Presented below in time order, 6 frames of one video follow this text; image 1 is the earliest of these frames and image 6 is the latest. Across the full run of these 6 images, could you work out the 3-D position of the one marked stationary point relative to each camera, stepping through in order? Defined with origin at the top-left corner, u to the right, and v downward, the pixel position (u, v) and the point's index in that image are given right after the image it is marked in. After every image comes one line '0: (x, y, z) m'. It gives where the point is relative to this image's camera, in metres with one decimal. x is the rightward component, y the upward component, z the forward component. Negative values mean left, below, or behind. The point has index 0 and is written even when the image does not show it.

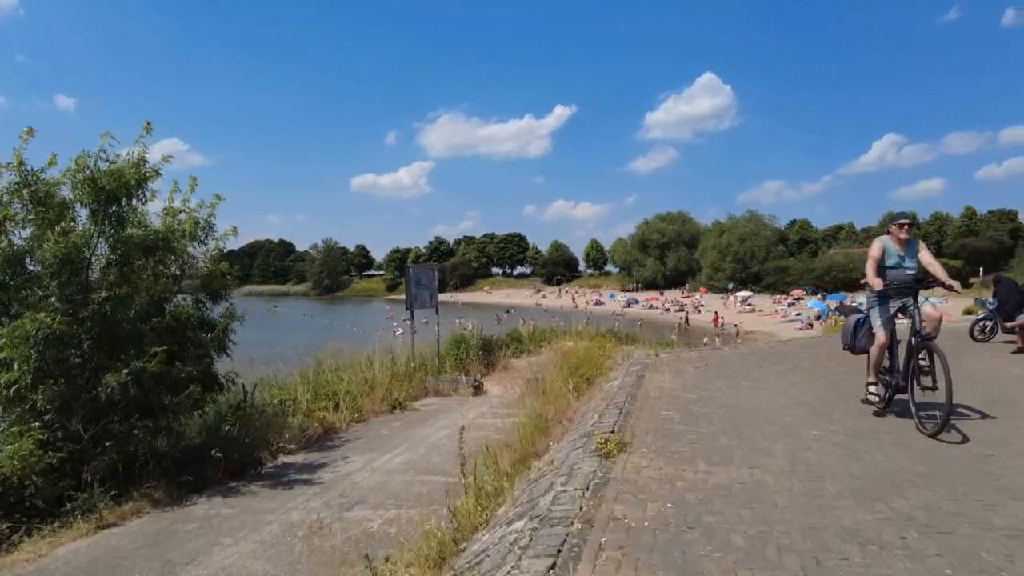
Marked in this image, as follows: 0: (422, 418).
0: (-1.7, -2.6, +12.8) m
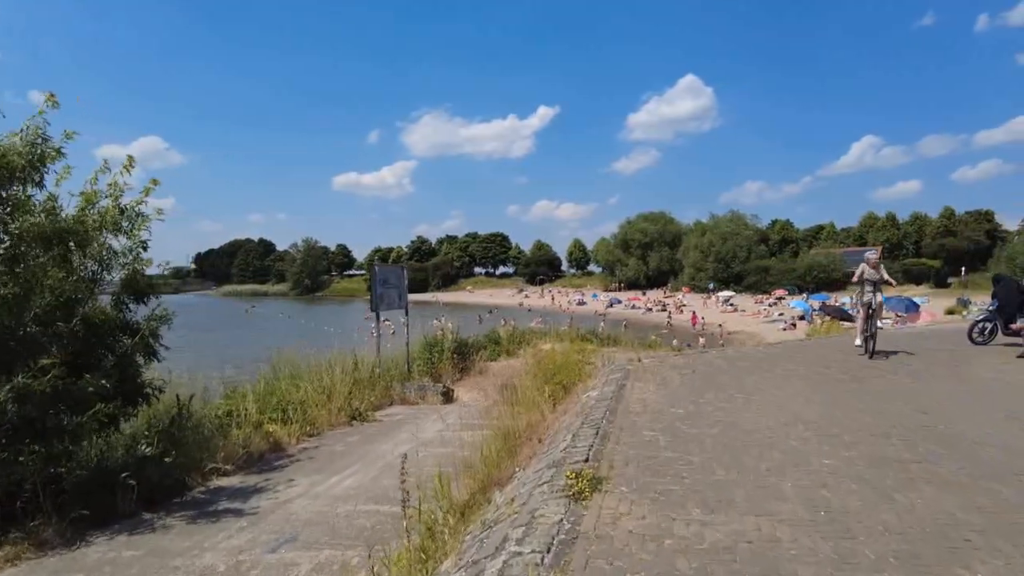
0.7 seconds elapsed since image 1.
0: (-2.3, -2.6, +11.7) m
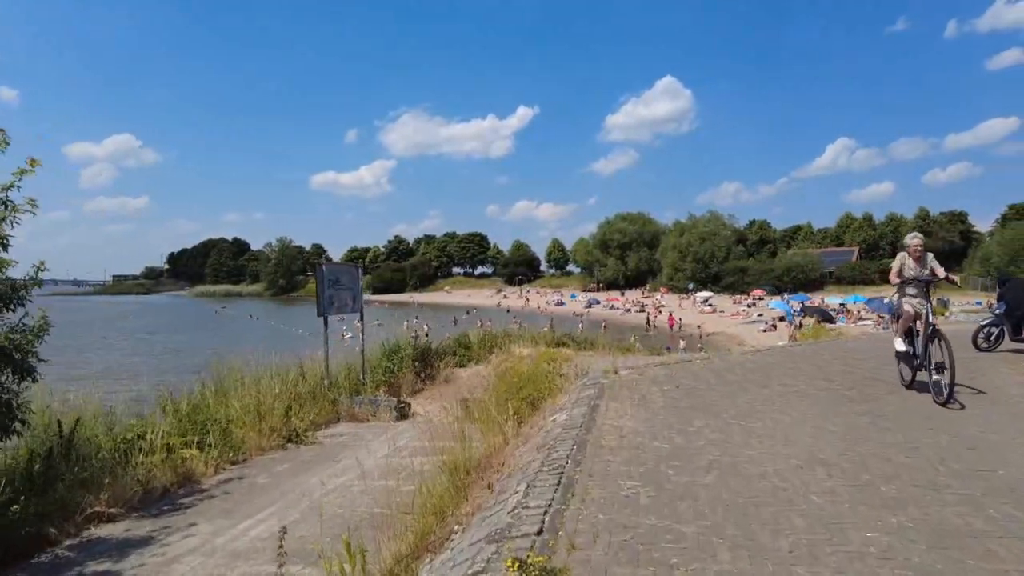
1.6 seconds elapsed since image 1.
0: (-2.9, -2.6, +10.1) m
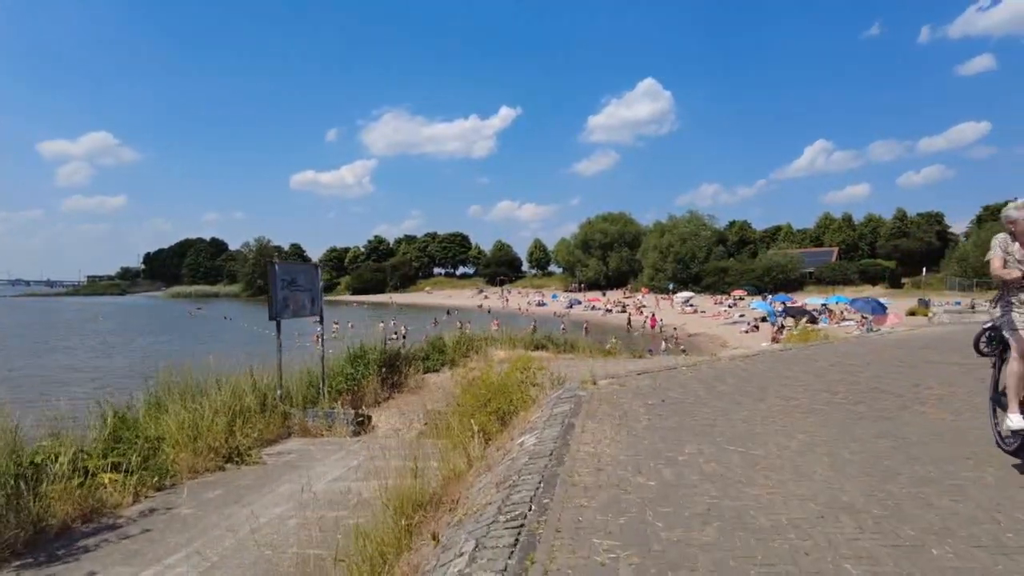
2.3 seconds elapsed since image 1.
0: (-3.4, -2.6, +8.9) m
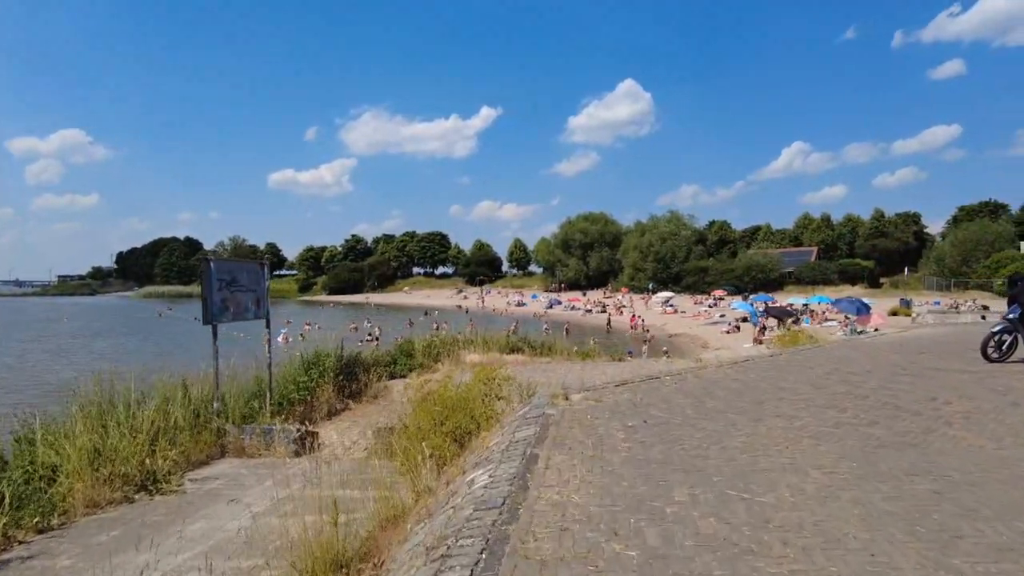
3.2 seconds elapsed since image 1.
0: (-3.9, -2.6, +7.5) m
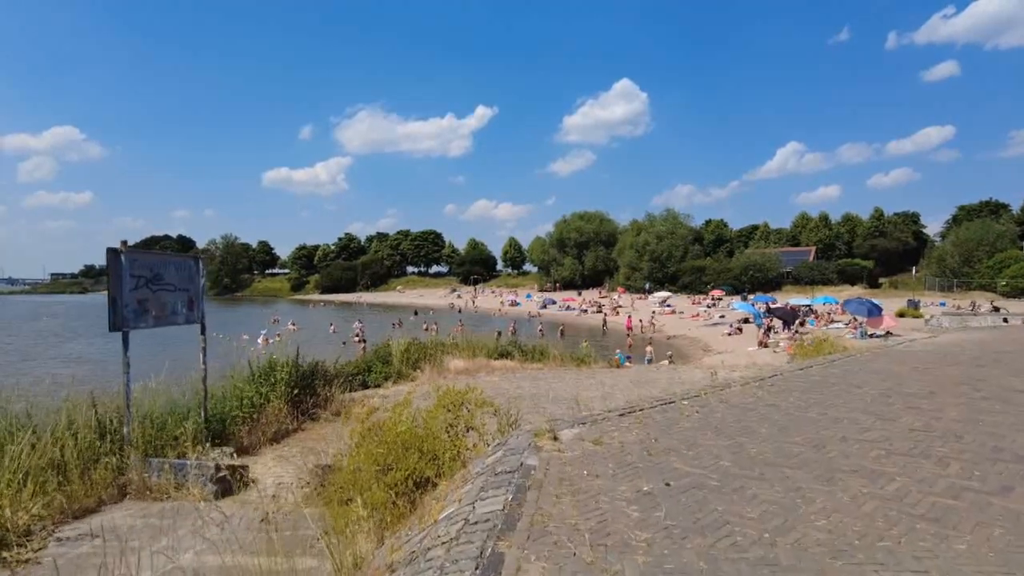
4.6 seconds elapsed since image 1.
0: (-4.2, -2.6, +5.4) m
